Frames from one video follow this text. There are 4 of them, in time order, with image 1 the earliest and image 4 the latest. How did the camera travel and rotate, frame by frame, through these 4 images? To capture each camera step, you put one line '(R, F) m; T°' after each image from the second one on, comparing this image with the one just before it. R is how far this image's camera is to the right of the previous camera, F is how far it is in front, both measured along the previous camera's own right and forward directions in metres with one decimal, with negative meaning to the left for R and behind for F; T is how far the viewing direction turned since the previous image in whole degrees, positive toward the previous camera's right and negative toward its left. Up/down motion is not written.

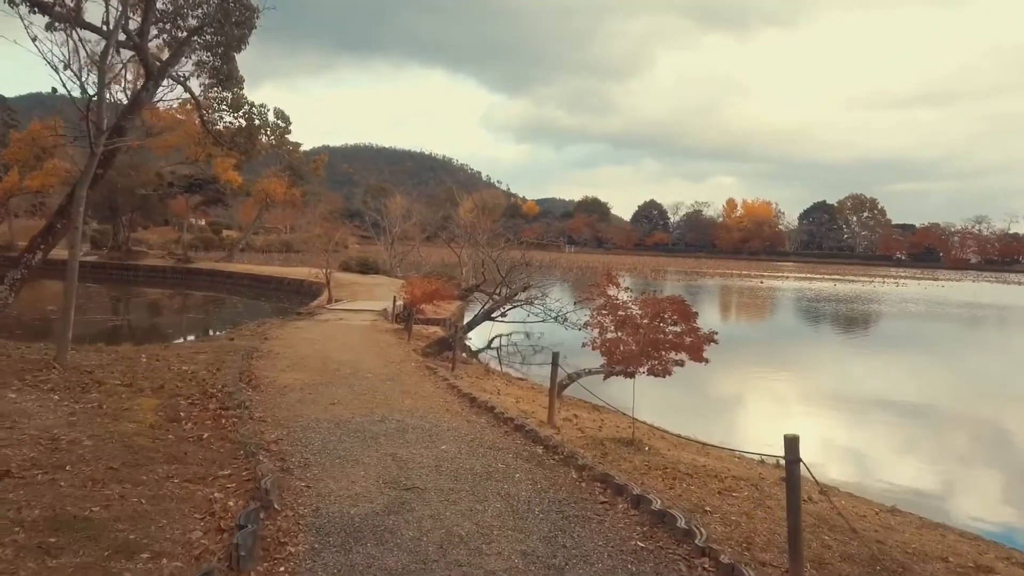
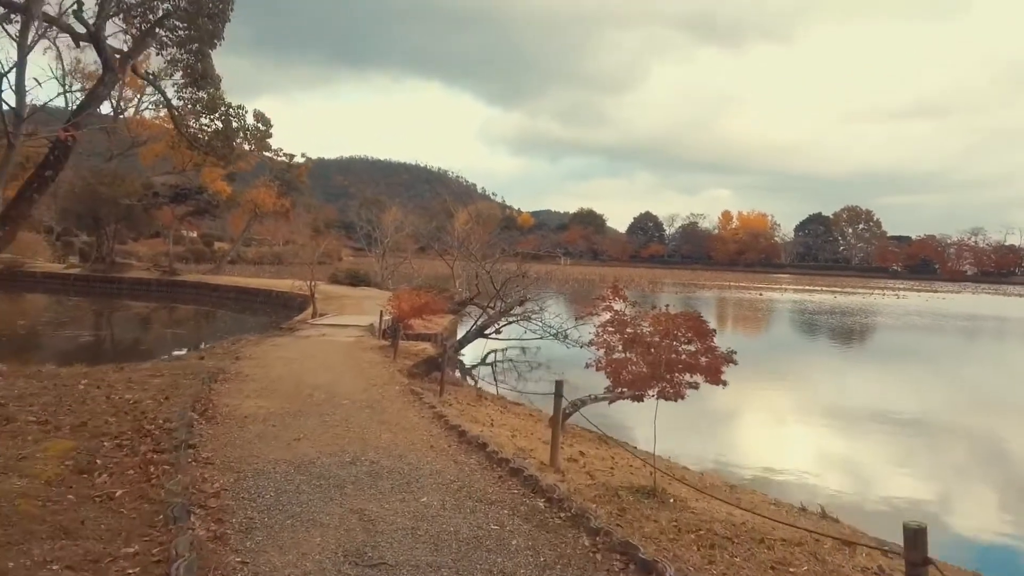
(0.0, +0.4) m; 0°
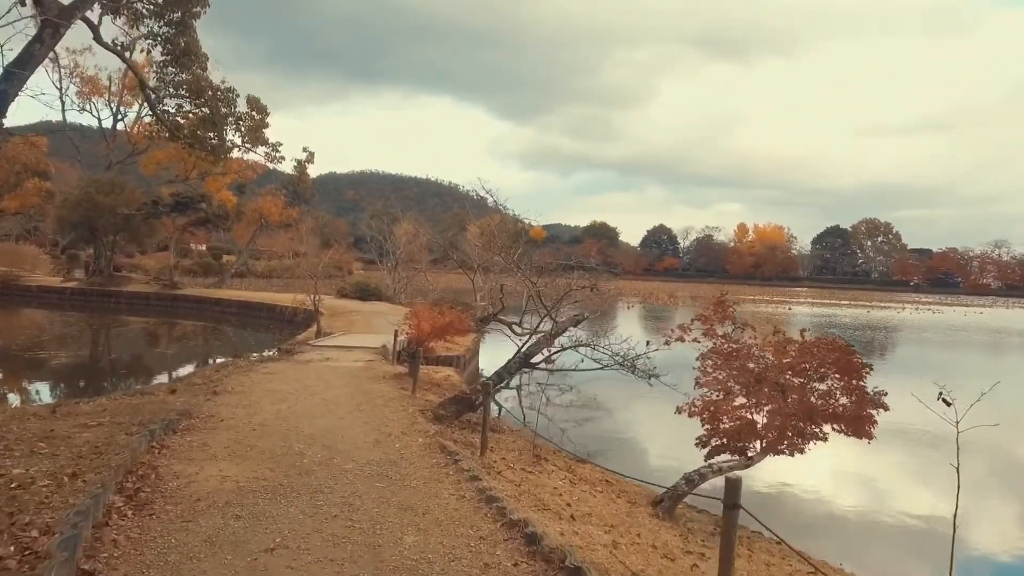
(-0.3, +1.0) m; -1°
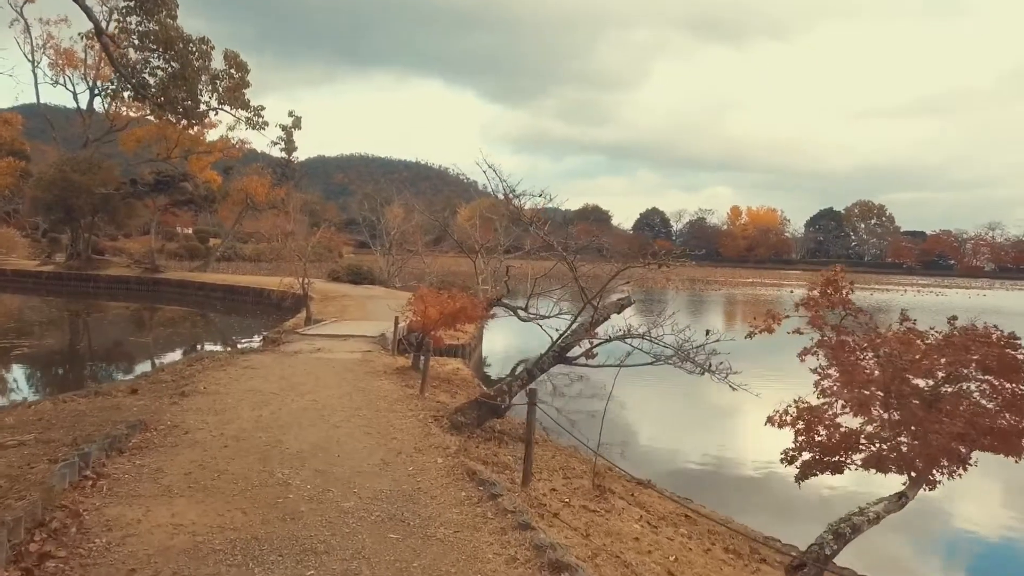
(-0.2, +0.7) m; +1°
